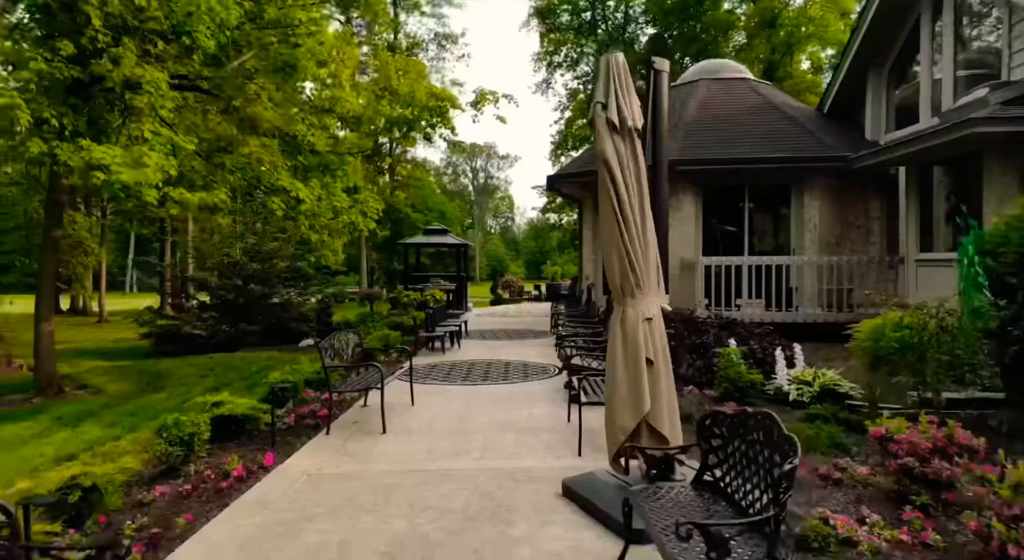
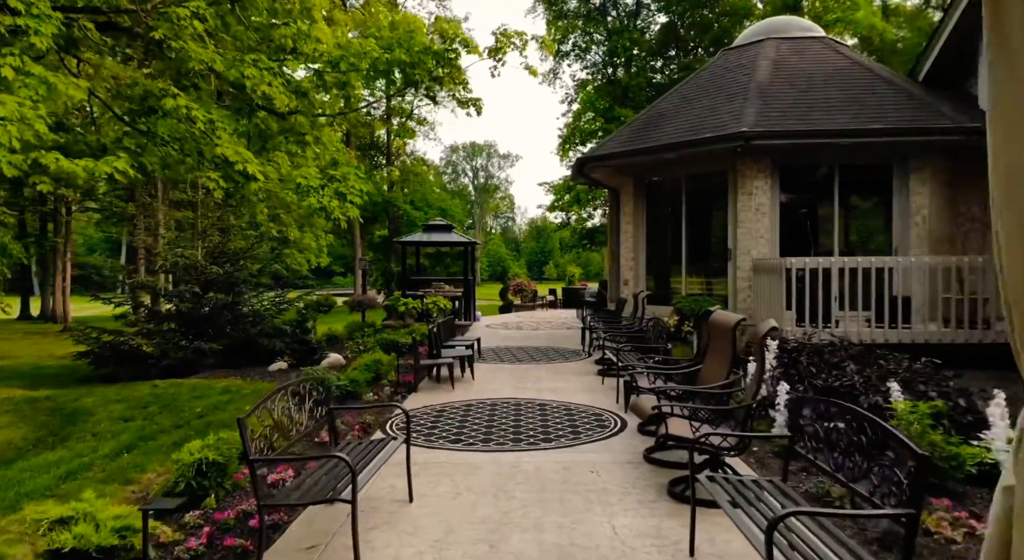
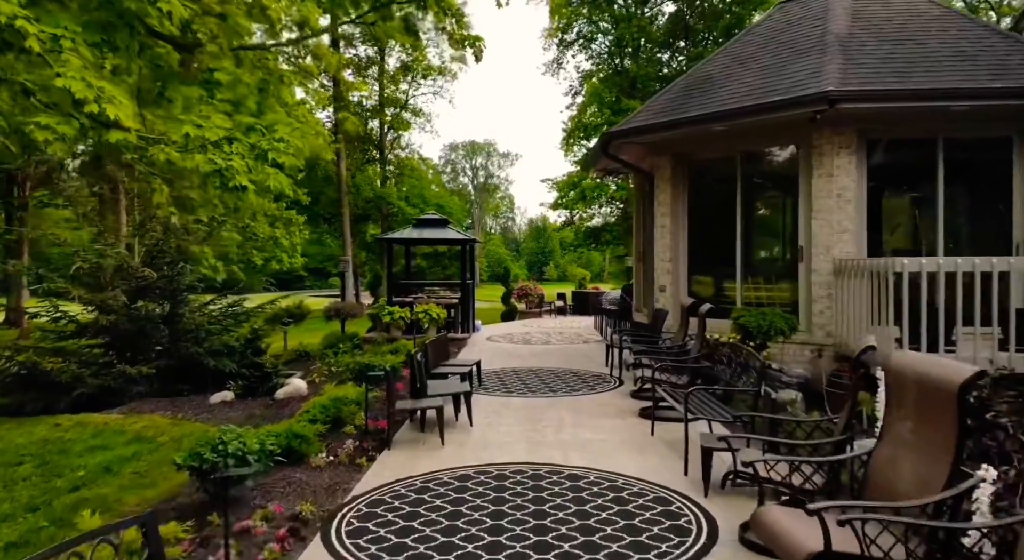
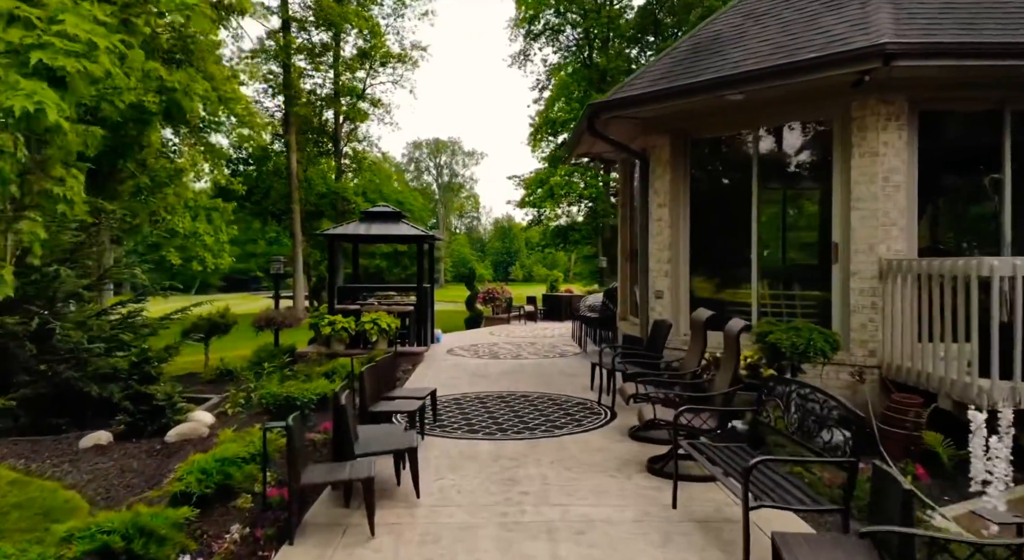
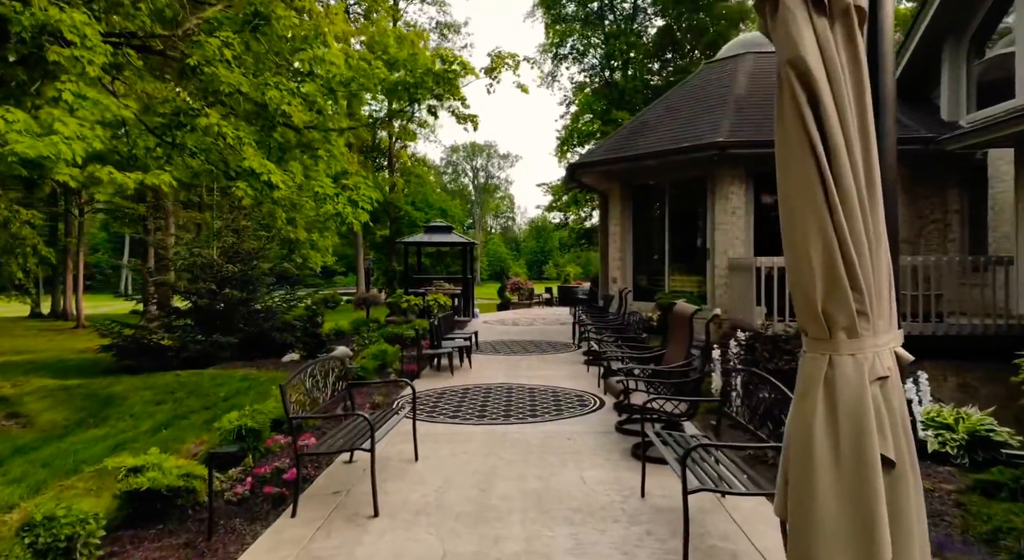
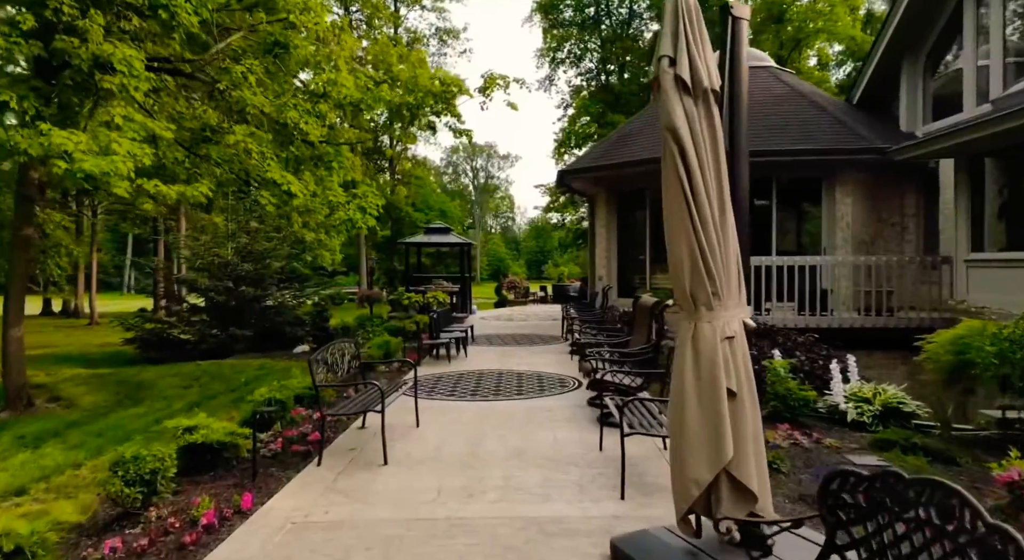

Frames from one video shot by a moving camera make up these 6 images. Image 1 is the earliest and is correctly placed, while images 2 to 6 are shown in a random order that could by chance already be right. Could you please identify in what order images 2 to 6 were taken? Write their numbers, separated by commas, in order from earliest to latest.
6, 5, 2, 3, 4
